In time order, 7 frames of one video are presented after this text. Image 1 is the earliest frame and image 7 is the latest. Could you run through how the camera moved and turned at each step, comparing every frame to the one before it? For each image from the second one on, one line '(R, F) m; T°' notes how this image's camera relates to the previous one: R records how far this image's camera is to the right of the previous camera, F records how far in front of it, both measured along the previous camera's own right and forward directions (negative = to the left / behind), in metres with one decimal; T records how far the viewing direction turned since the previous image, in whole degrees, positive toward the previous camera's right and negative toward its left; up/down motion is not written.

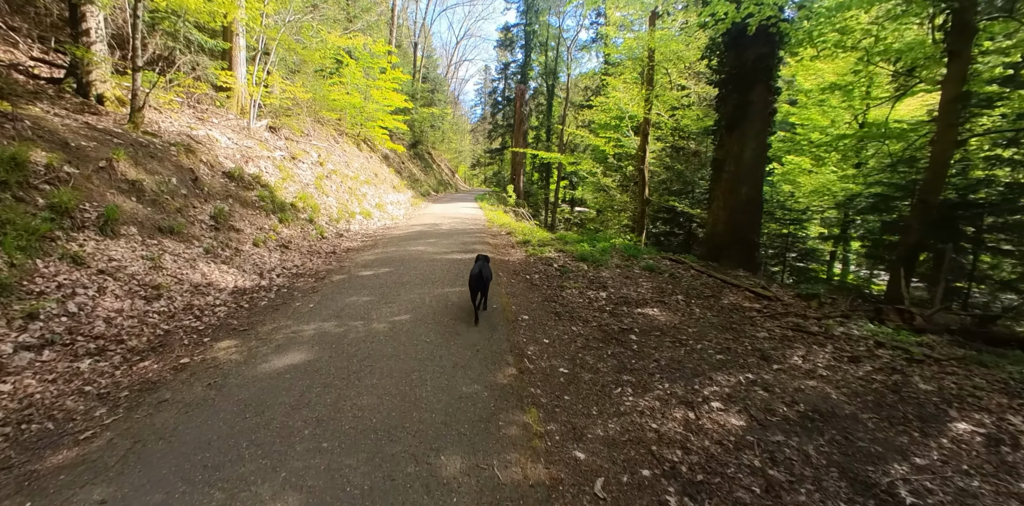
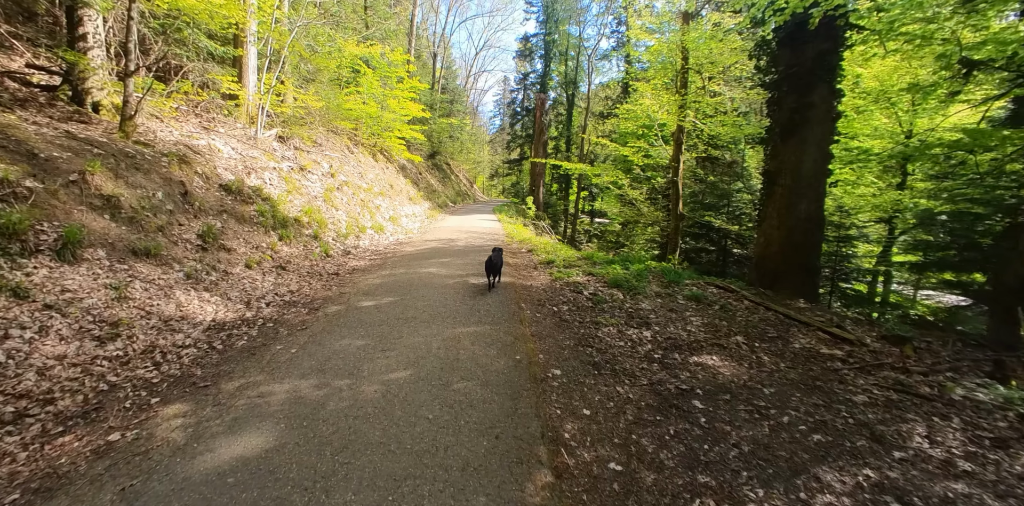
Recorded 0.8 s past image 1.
(-0.1, +1.1) m; -2°
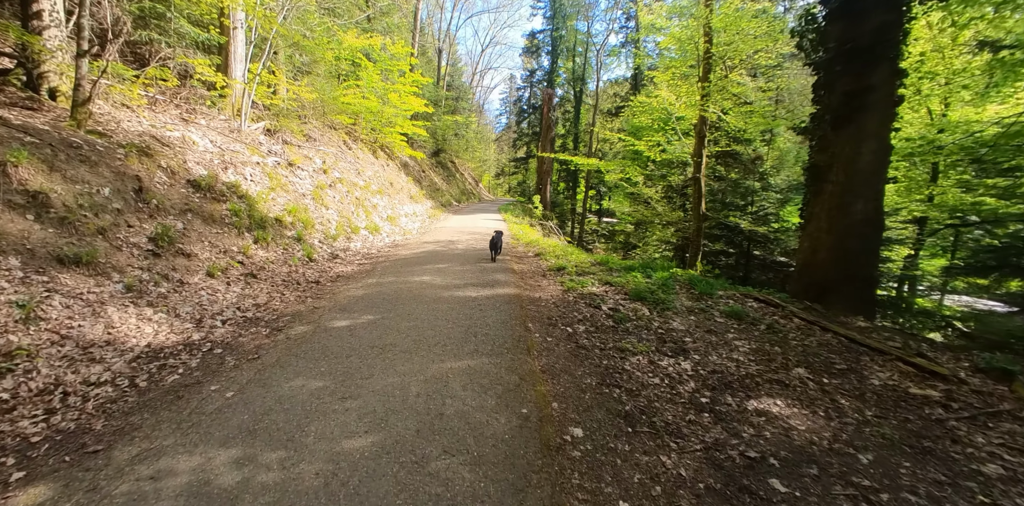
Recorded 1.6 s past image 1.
(0.0, +1.1) m; -1°
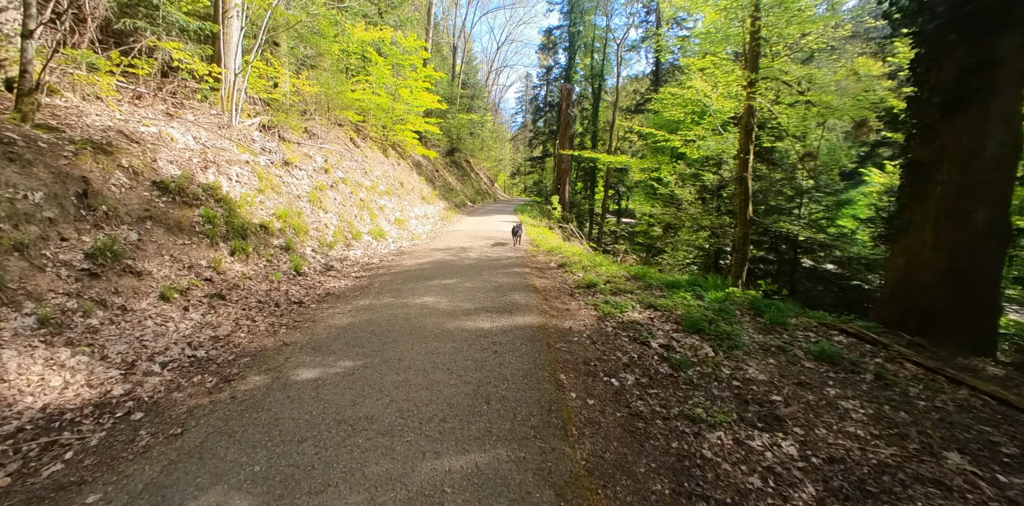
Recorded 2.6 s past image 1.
(-0.1, +1.3) m; -2°
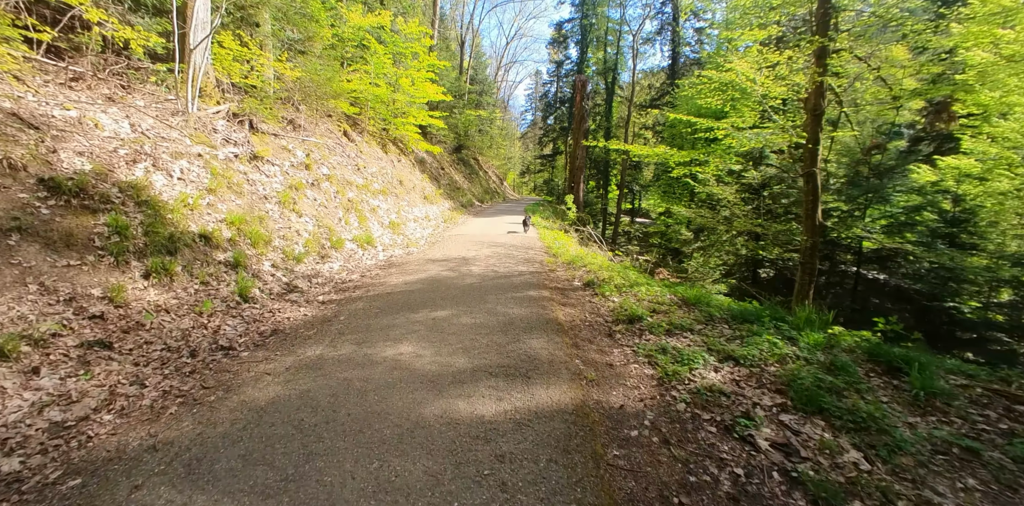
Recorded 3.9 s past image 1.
(-0.1, +1.8) m; -1°
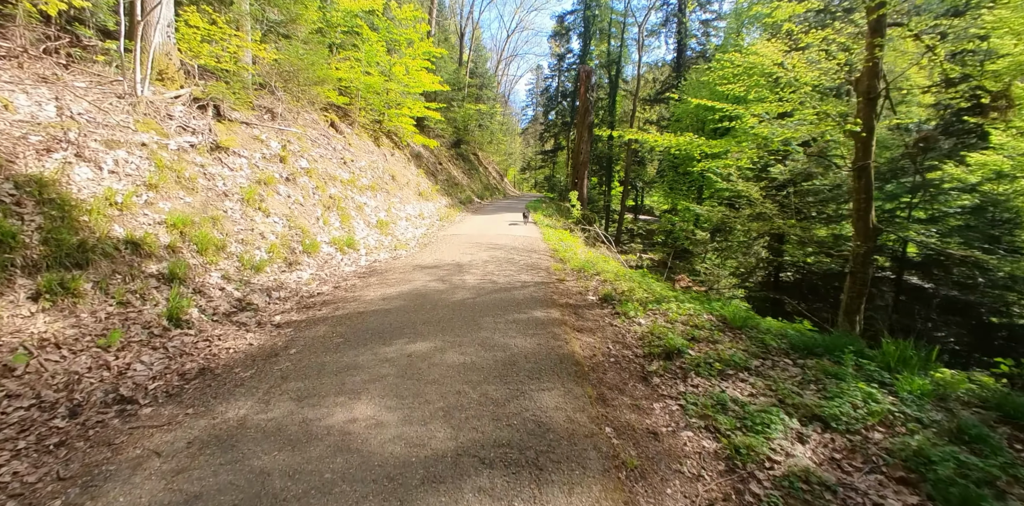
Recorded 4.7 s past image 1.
(0.0, +1.2) m; 0°
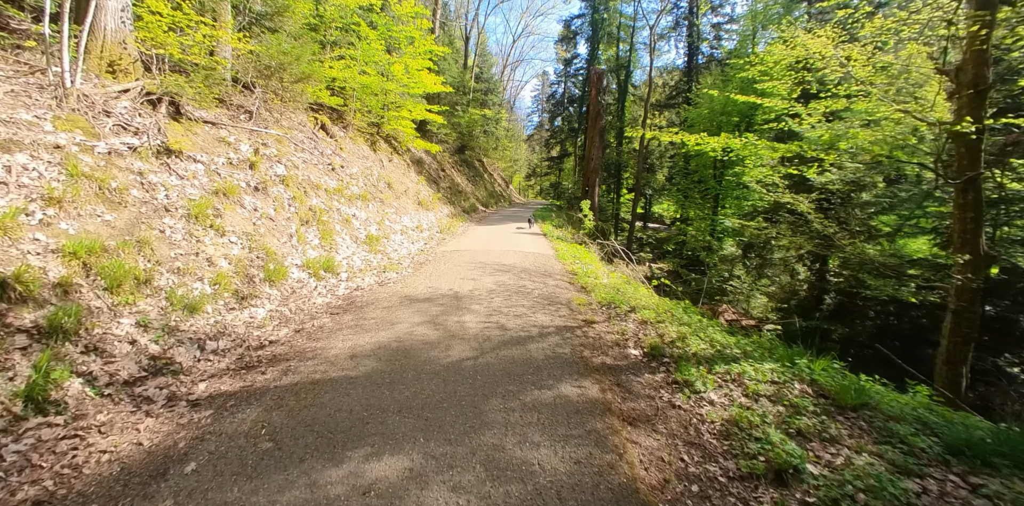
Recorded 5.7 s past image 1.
(-0.1, +1.4) m; -1°
